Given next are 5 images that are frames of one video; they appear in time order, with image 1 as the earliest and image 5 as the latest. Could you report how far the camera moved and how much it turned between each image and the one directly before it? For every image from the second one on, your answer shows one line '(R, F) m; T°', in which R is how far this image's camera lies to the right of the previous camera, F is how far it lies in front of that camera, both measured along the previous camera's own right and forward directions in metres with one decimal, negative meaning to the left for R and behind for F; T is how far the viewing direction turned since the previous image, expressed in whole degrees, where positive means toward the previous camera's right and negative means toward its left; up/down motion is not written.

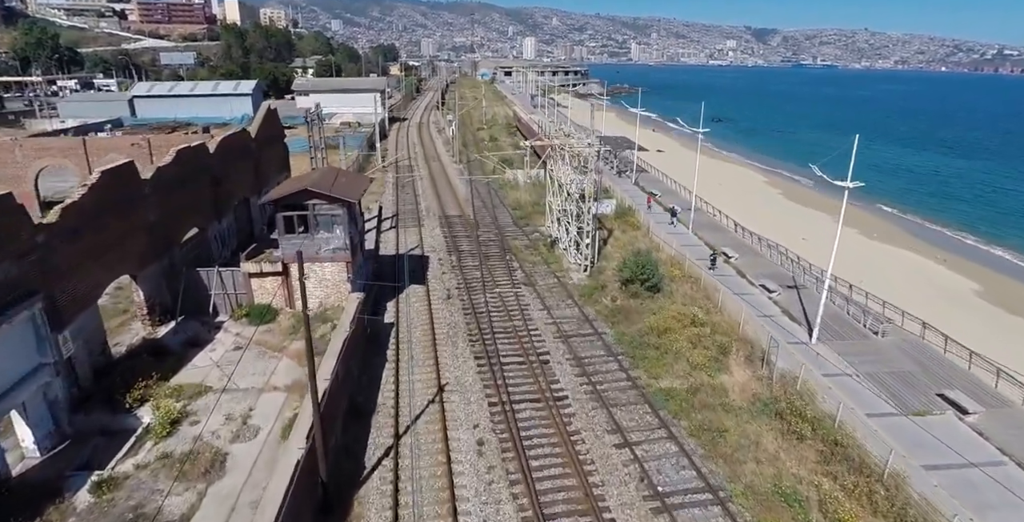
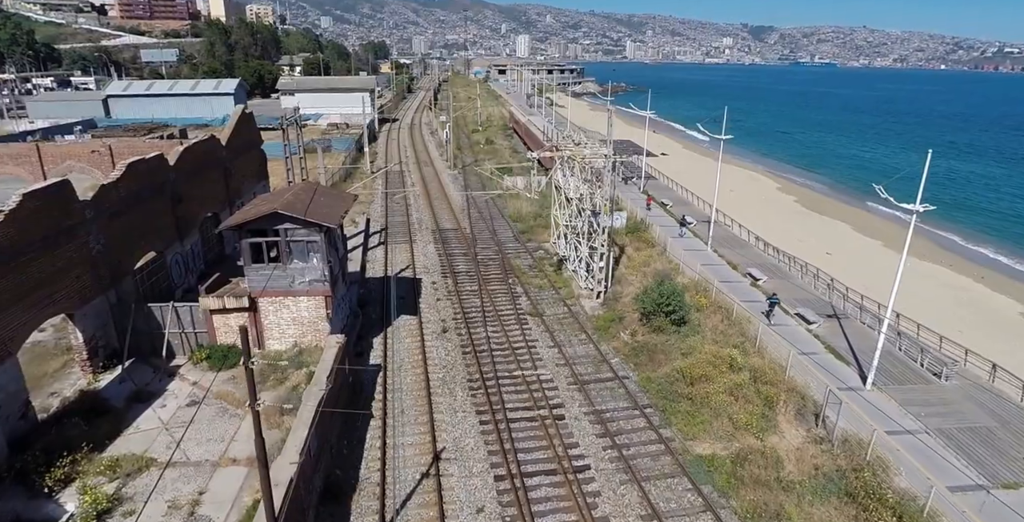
(-0.4, +2.7) m; +1°
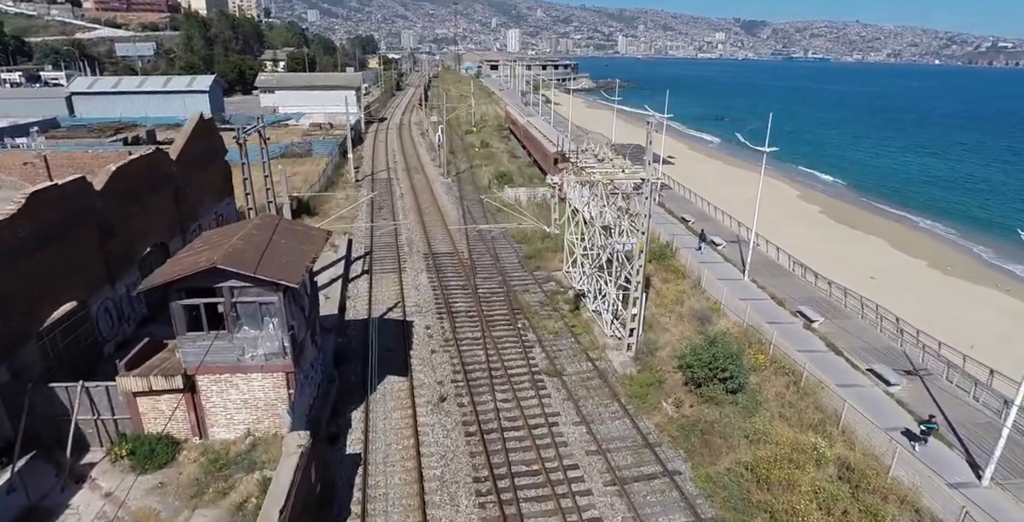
(-0.6, +3.8) m; +1°
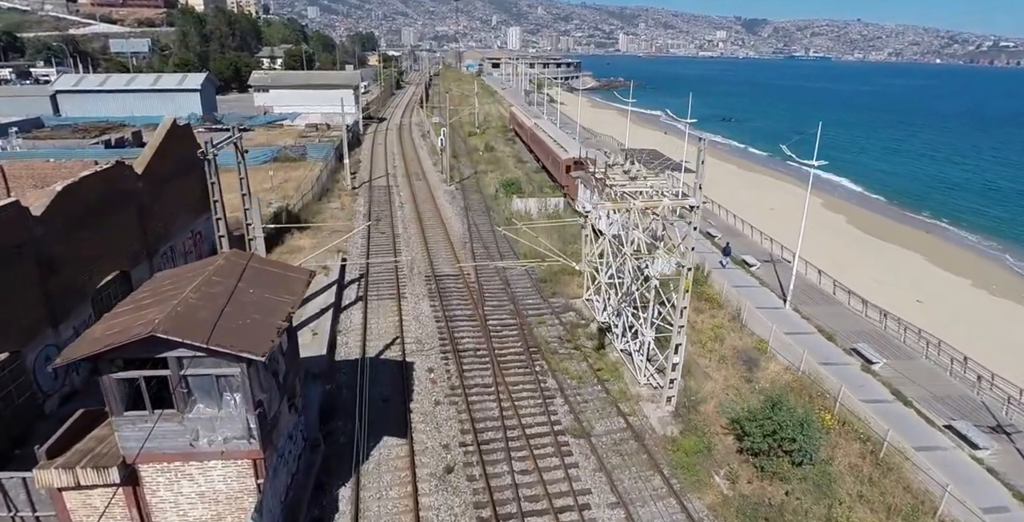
(-0.4, +2.5) m; 0°
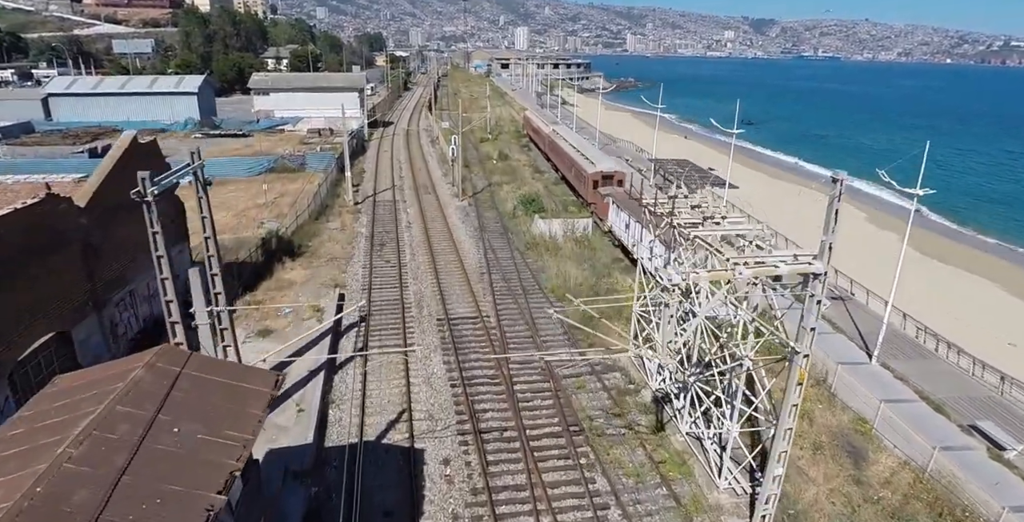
(-0.6, +3.5) m; -1°
